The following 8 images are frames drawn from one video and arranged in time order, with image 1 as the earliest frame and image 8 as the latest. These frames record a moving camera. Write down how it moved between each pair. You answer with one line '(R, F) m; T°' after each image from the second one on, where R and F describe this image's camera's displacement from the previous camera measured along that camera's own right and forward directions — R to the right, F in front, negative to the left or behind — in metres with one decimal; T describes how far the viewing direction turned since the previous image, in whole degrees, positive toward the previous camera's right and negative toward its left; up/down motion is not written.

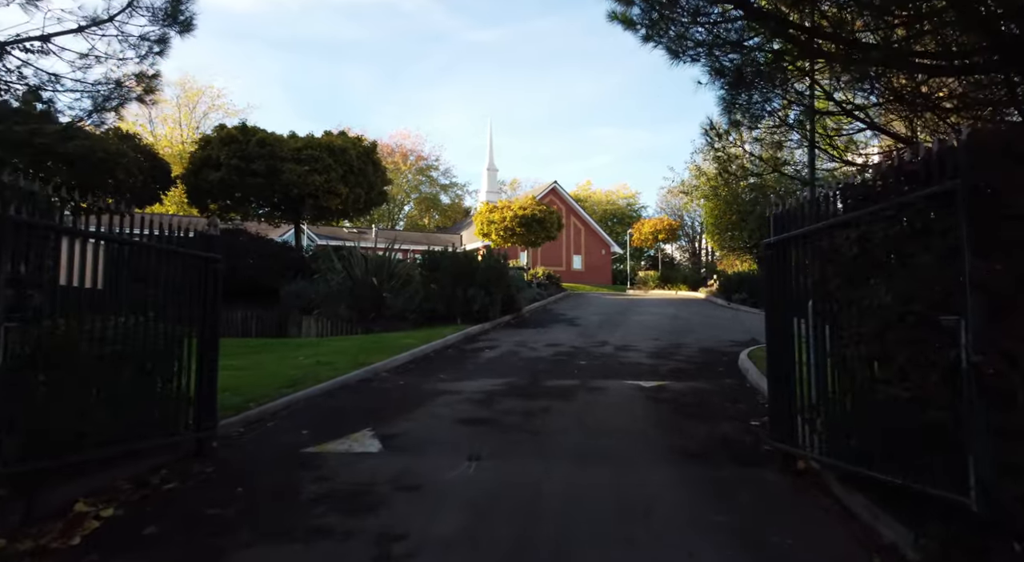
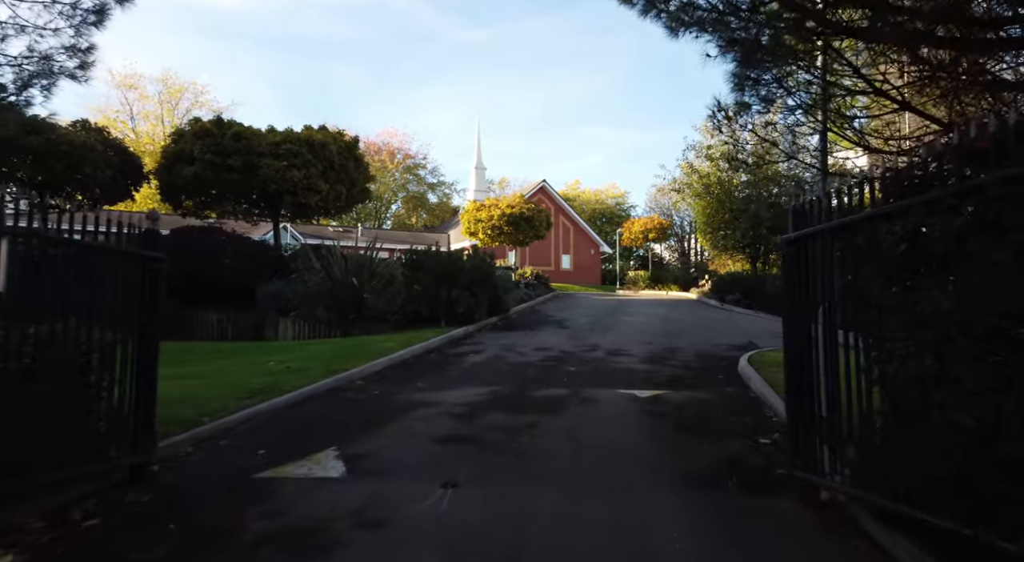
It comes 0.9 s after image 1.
(+0.1, +0.8) m; +1°
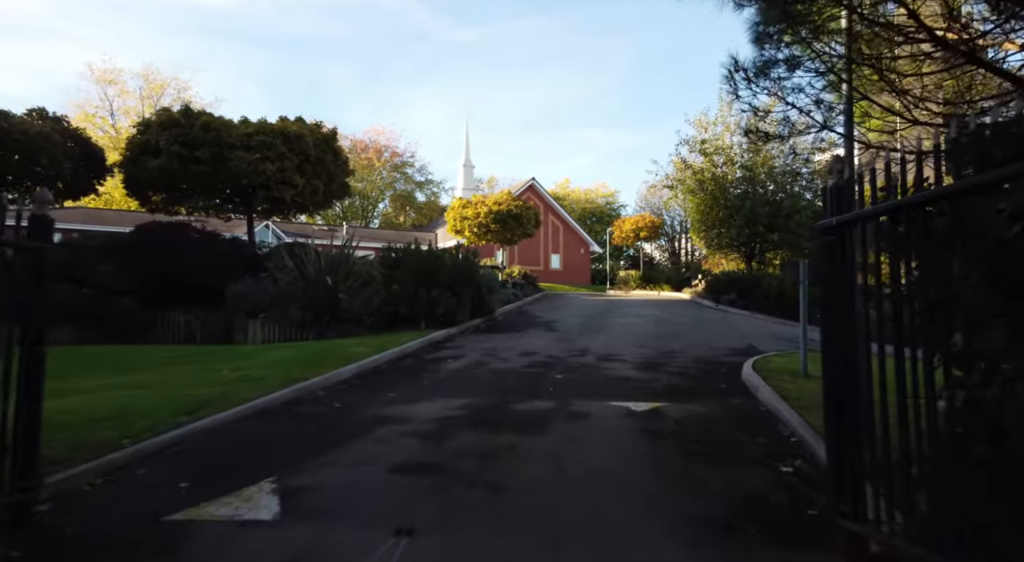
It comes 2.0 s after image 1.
(+0.1, +1.1) m; +1°
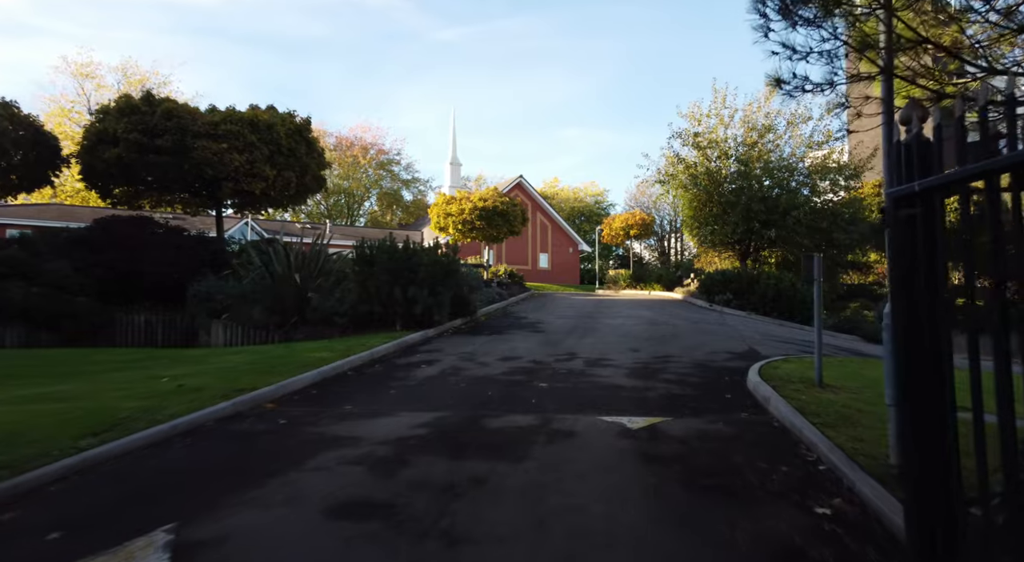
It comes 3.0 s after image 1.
(+0.2, +1.1) m; +1°
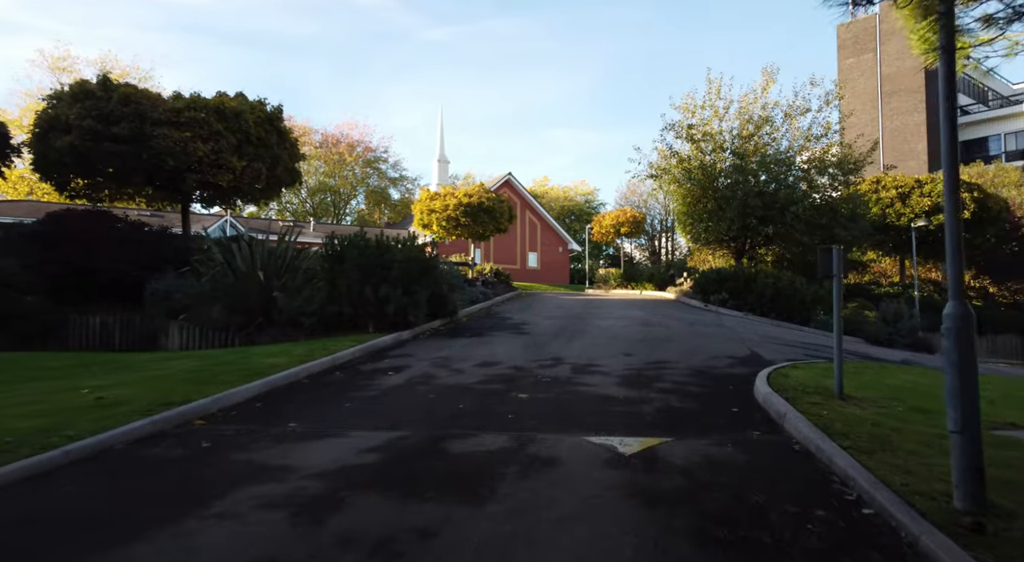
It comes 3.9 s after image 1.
(+0.2, +1.1) m; +1°
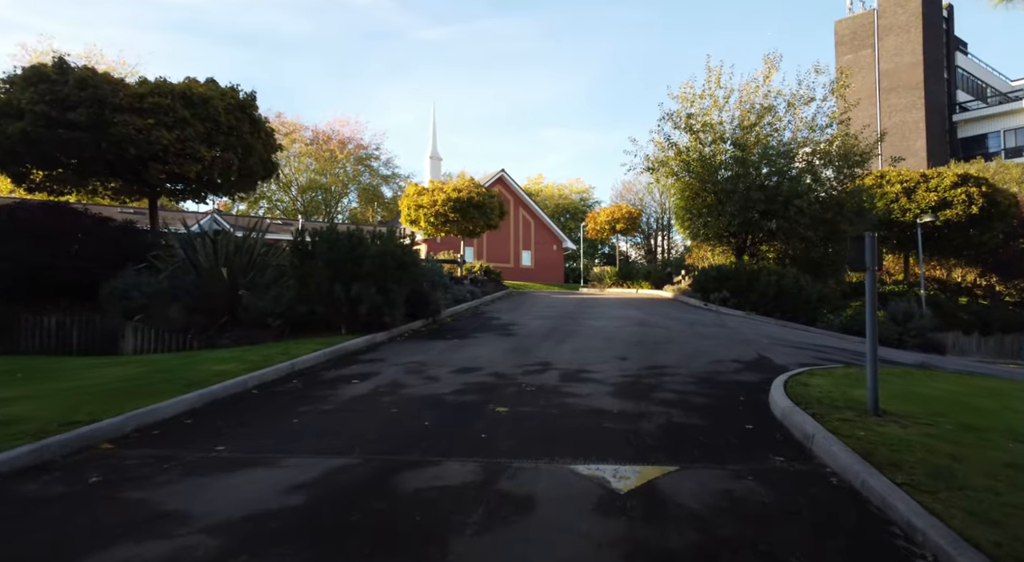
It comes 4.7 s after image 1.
(+0.2, +1.1) m; 0°
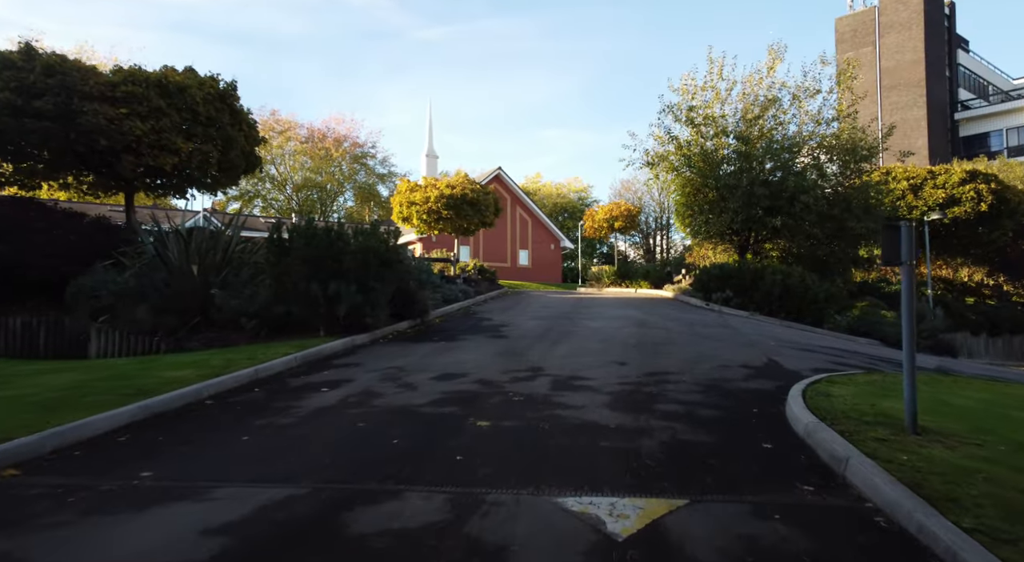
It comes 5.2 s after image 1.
(+0.2, +0.8) m; 0°
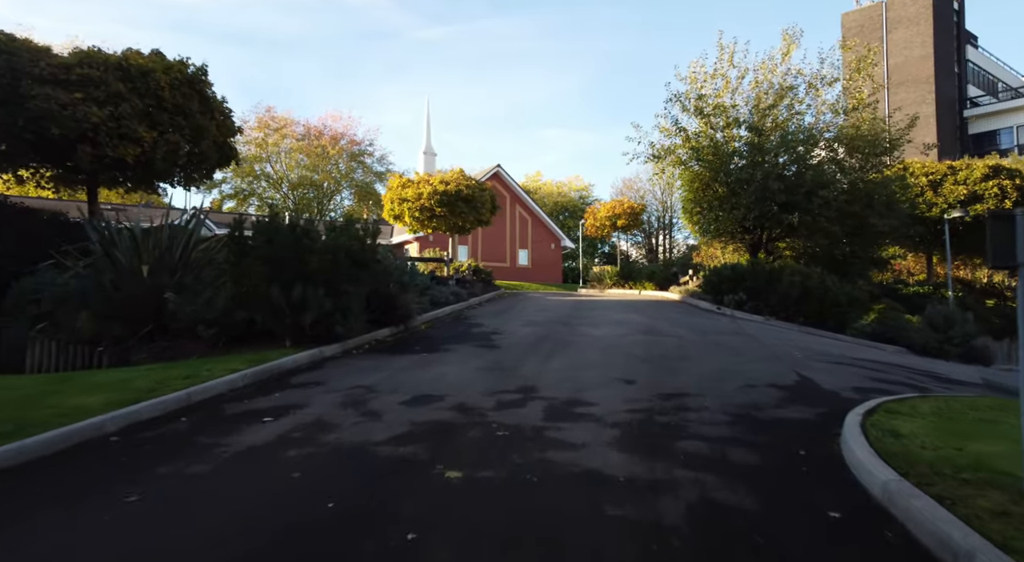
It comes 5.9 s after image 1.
(+0.2, +1.4) m; 0°
